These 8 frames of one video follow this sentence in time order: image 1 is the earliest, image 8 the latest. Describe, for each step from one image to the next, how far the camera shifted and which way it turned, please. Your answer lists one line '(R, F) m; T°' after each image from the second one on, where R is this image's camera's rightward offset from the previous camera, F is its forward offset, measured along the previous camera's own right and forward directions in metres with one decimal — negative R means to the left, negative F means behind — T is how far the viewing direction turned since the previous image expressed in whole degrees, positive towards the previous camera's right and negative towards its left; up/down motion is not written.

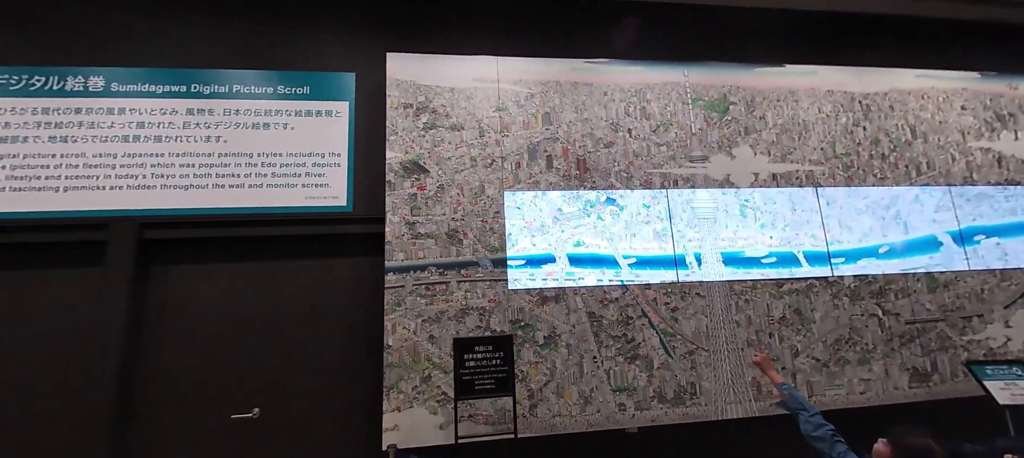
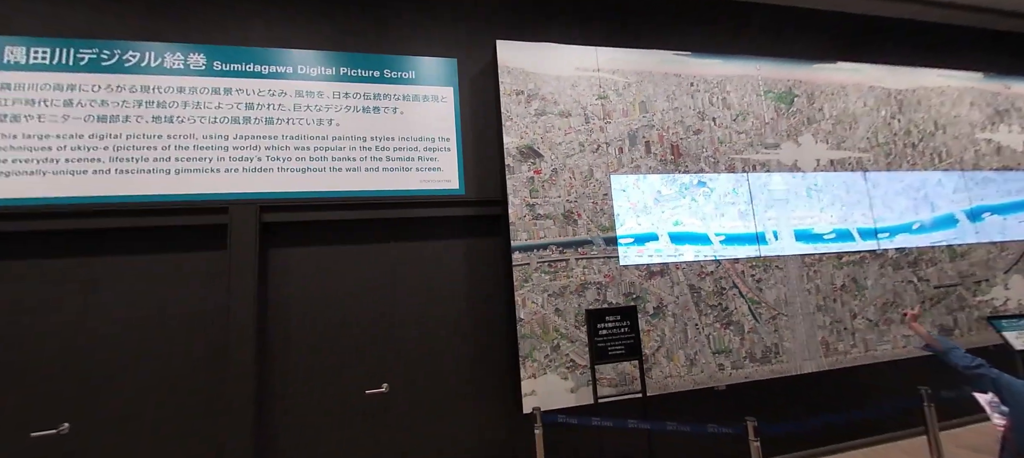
(-0.8, -0.1) m; +6°
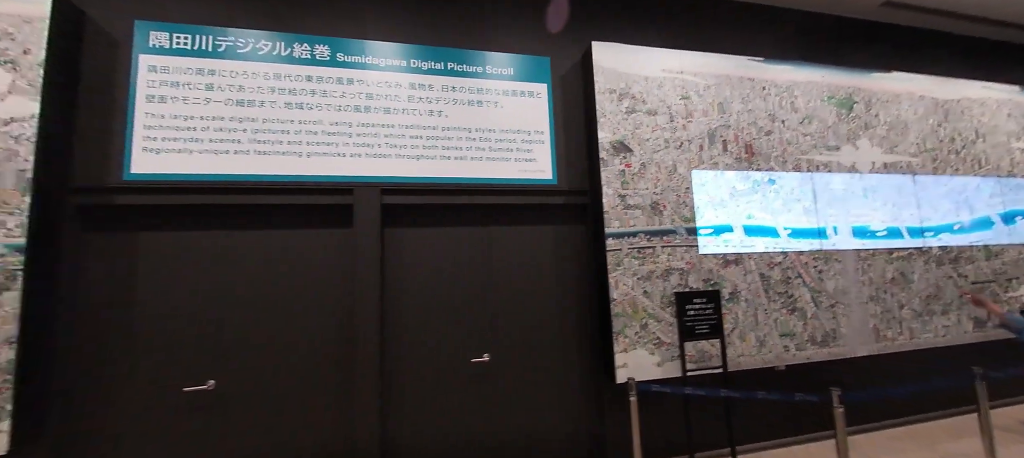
(-0.5, -0.2) m; +1°
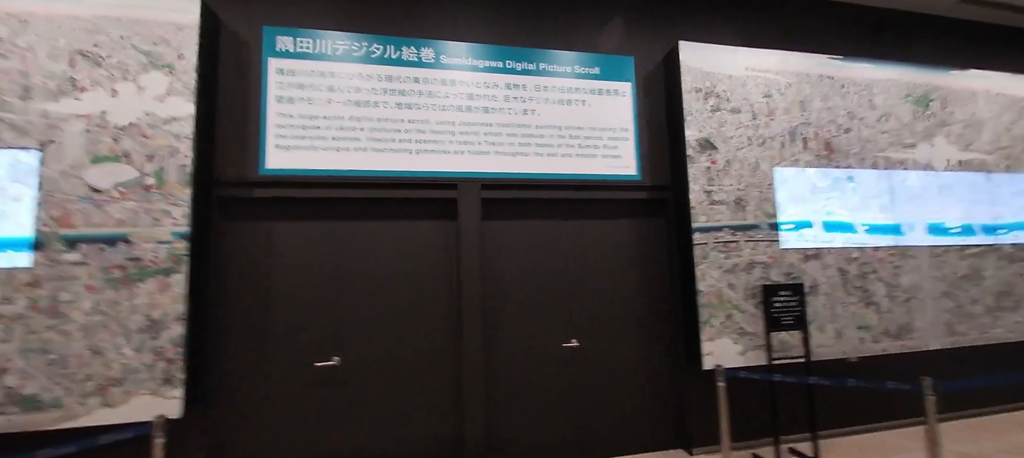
(-0.4, -0.1) m; -2°
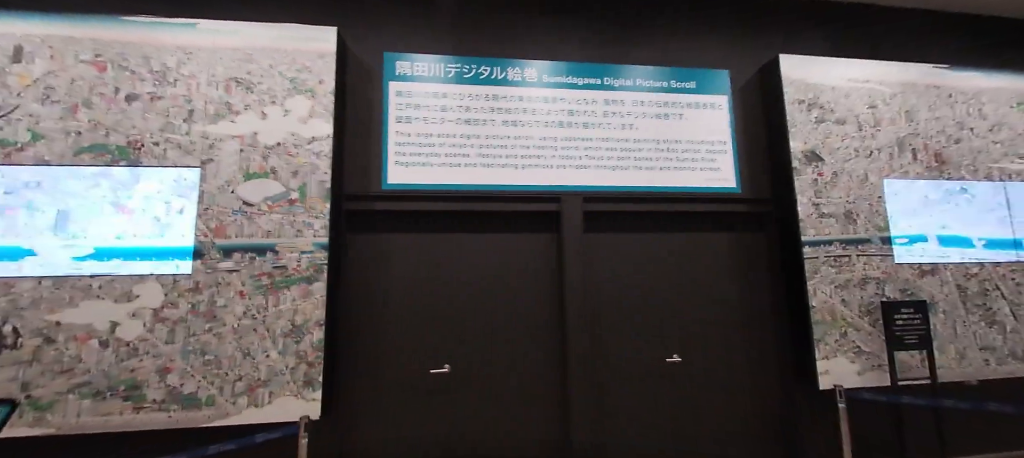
(-0.4, -0.1) m; -4°
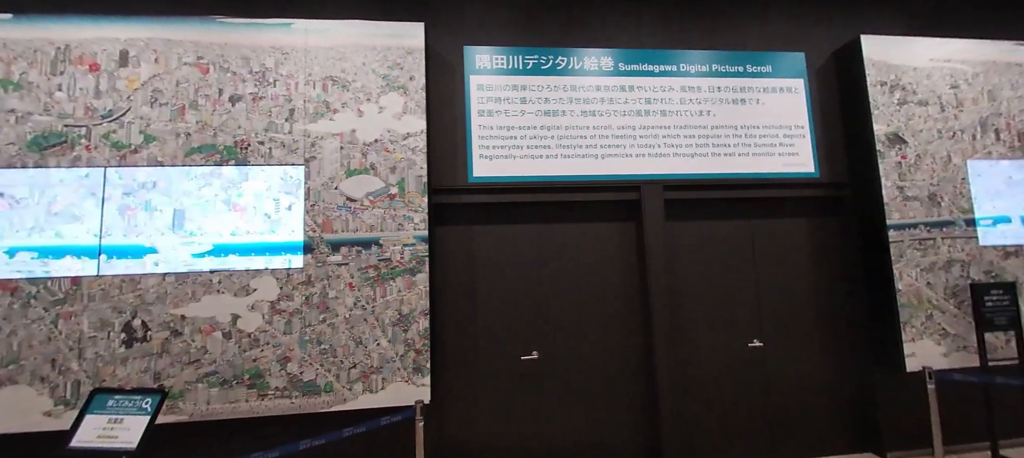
(-0.4, 0.0) m; -1°
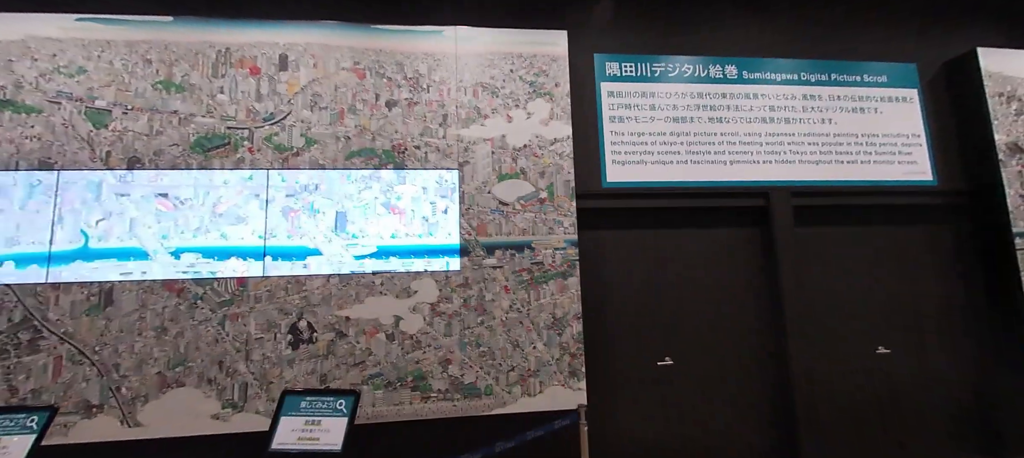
(-0.7, 0.0) m; +1°
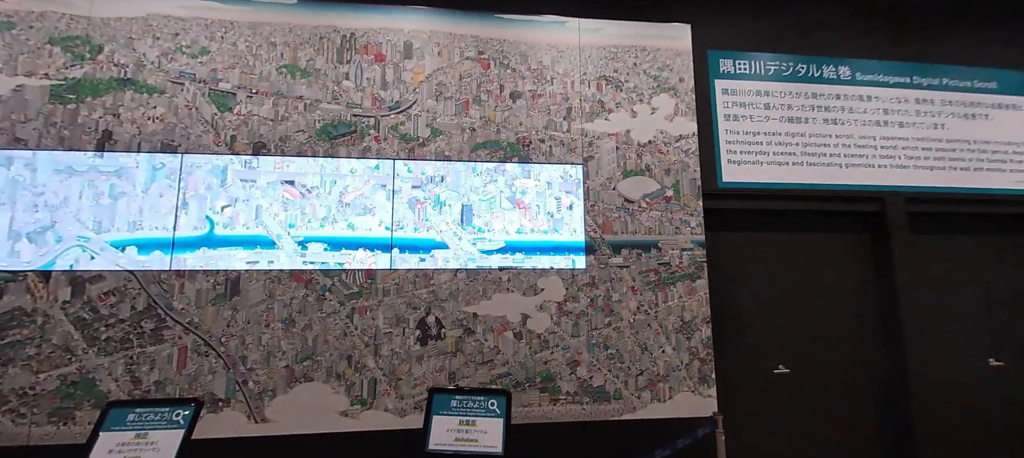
(-0.6, +0.1) m; 0°
